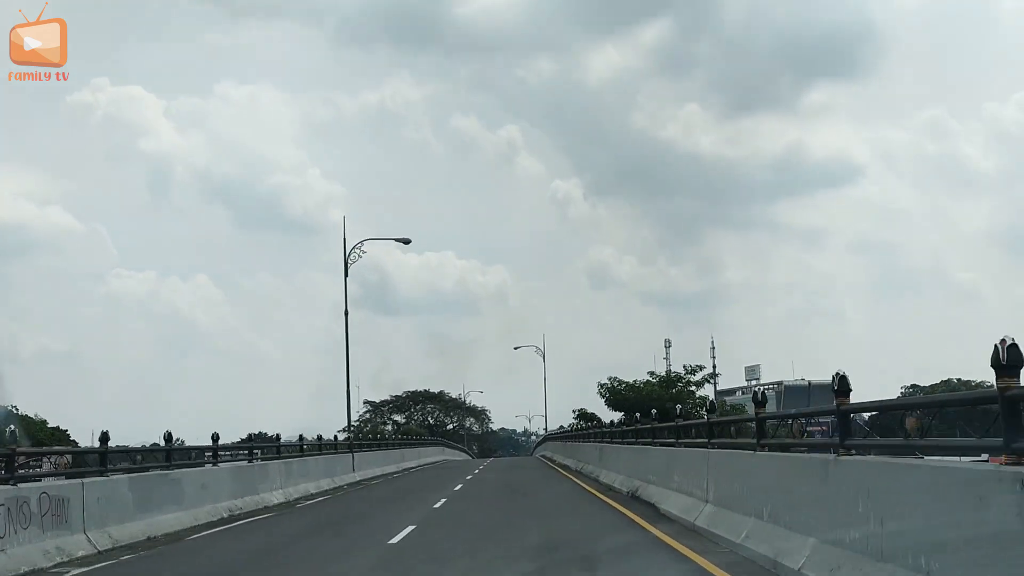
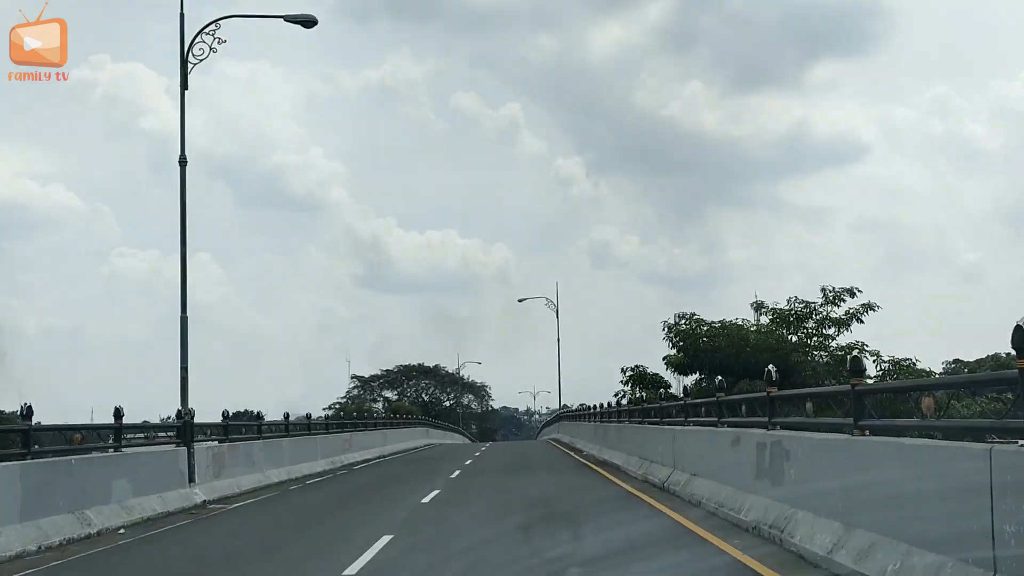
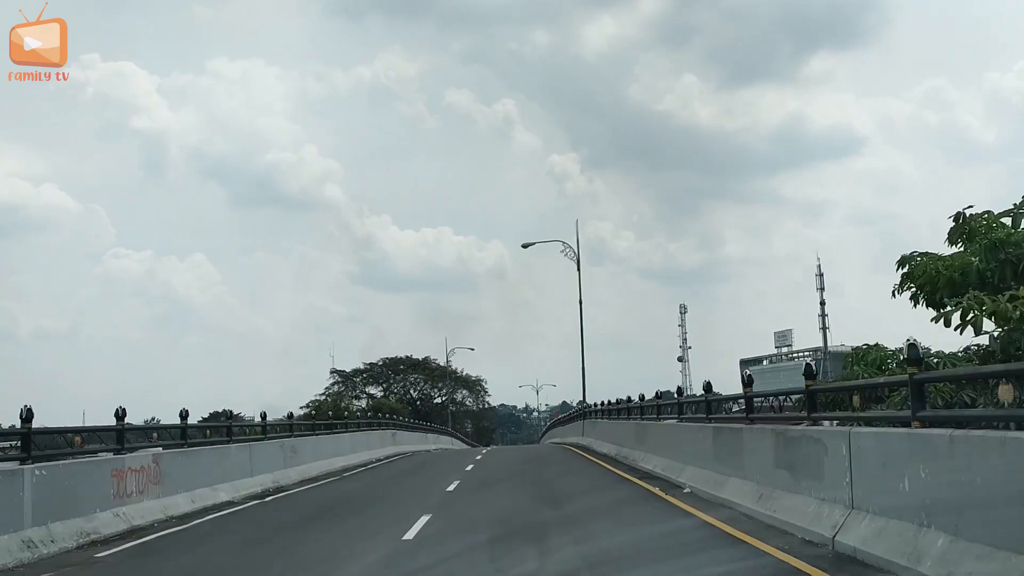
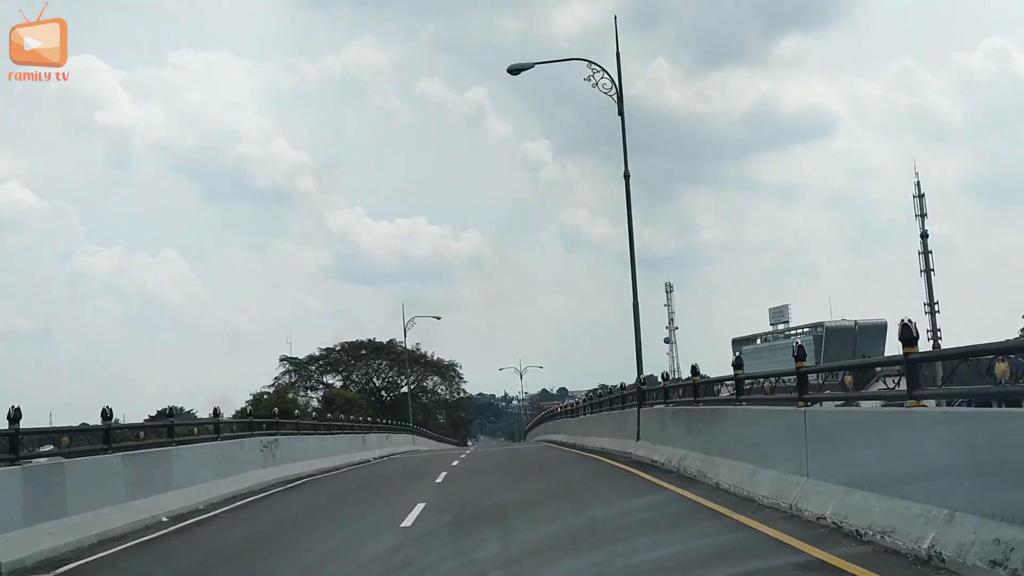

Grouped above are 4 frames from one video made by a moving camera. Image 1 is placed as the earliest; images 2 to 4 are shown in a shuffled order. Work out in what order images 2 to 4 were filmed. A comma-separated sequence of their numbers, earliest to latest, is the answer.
2, 3, 4
